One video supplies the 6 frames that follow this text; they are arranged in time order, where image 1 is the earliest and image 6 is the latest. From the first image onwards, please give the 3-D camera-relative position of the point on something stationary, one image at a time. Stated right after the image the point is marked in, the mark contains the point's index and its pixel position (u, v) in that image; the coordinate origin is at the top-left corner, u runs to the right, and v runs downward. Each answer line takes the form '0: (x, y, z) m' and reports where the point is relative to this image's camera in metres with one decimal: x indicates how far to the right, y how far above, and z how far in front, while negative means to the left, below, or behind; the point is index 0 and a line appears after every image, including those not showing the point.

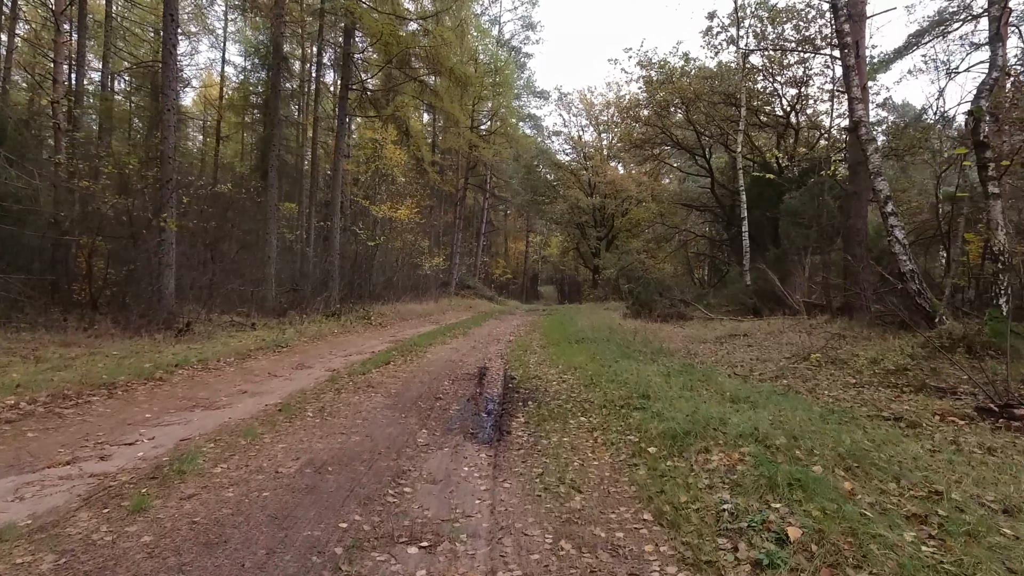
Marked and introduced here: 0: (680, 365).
0: (+2.4, -1.1, +10.7) m
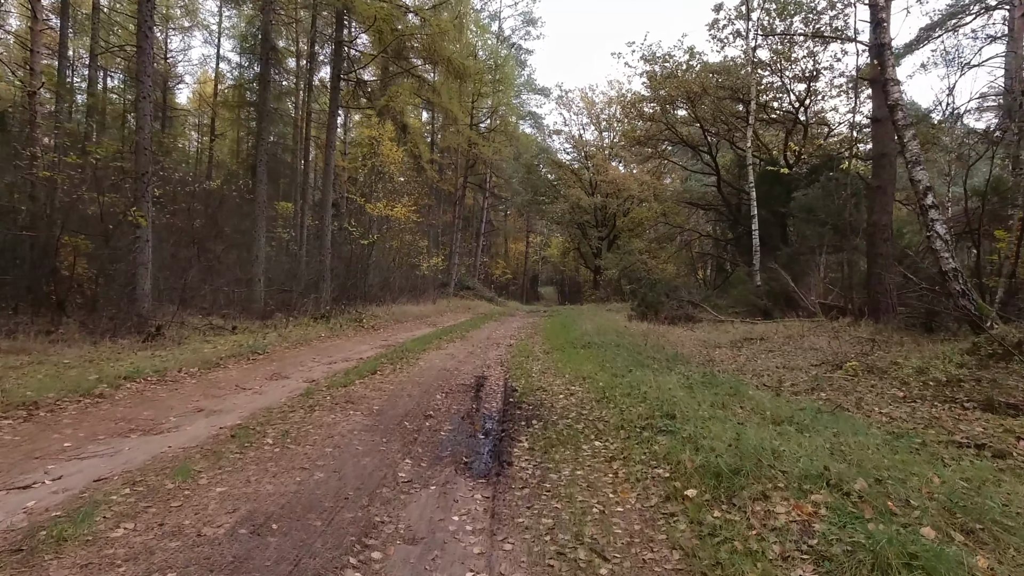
0: (+2.5, -1.1, +9.6) m
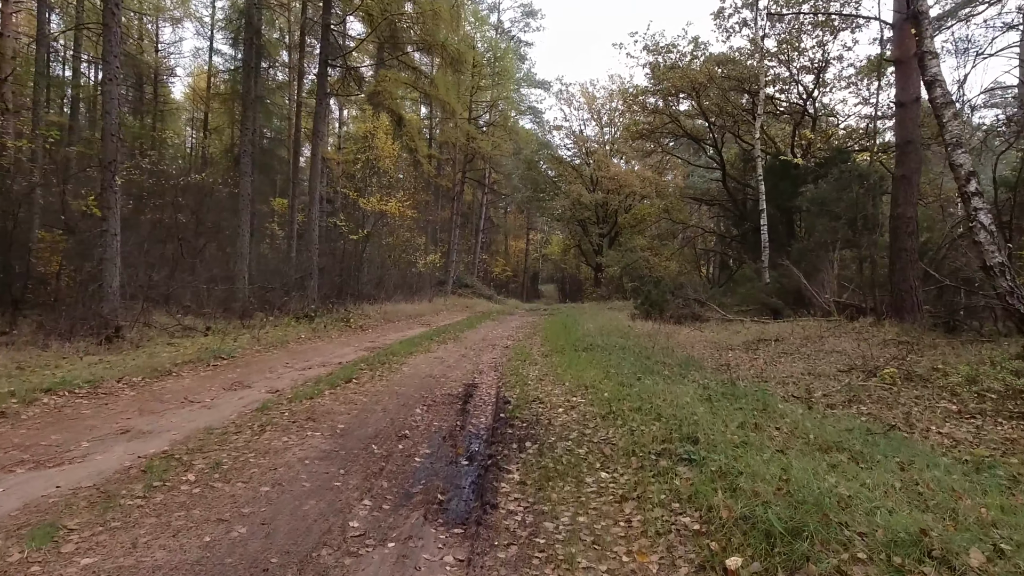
0: (+2.4, -1.1, +8.5) m
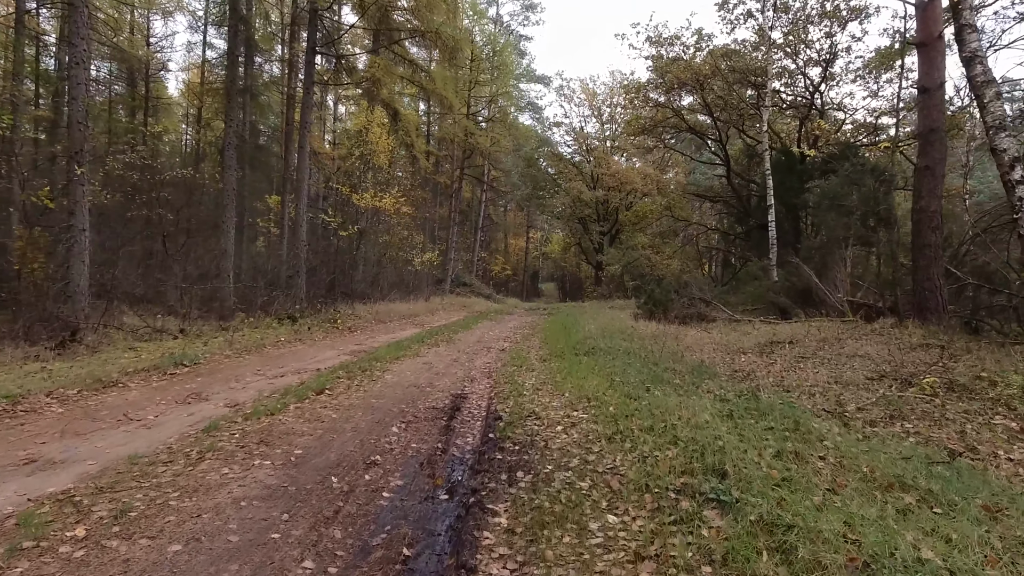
0: (+2.3, -1.1, +7.5) m
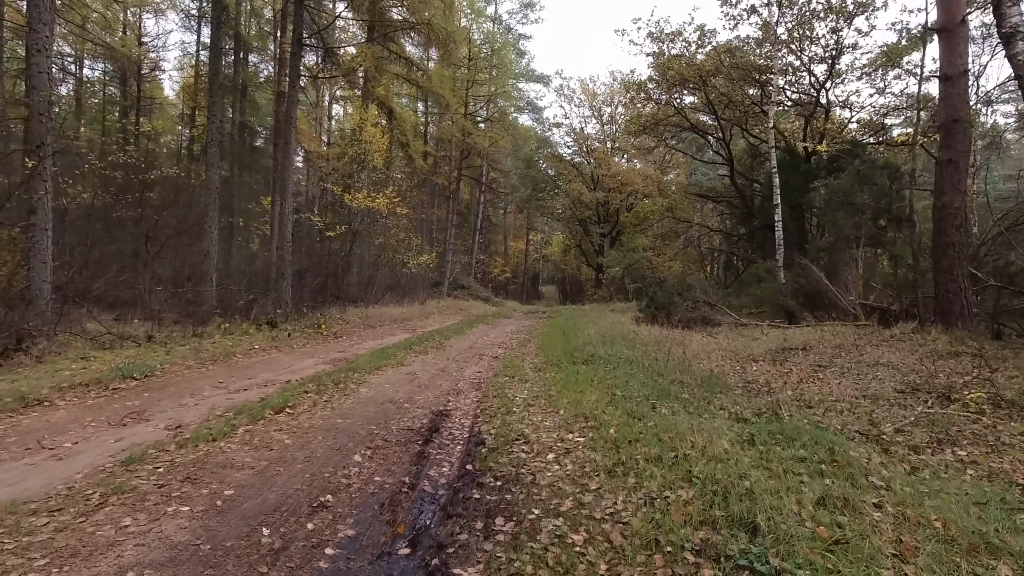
0: (+2.2, -1.1, +6.6) m
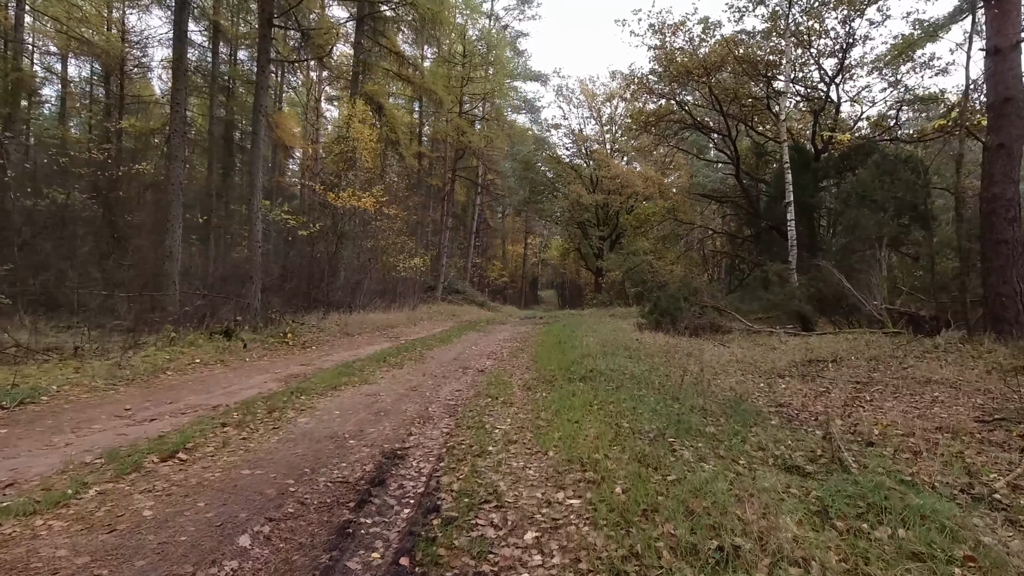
0: (+2.0, -1.1, +5.0) m
